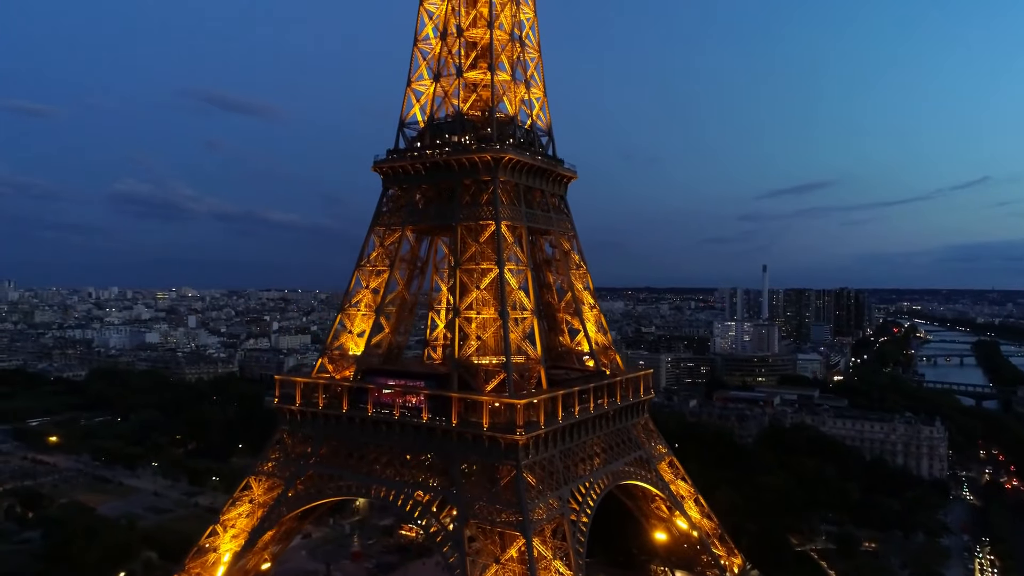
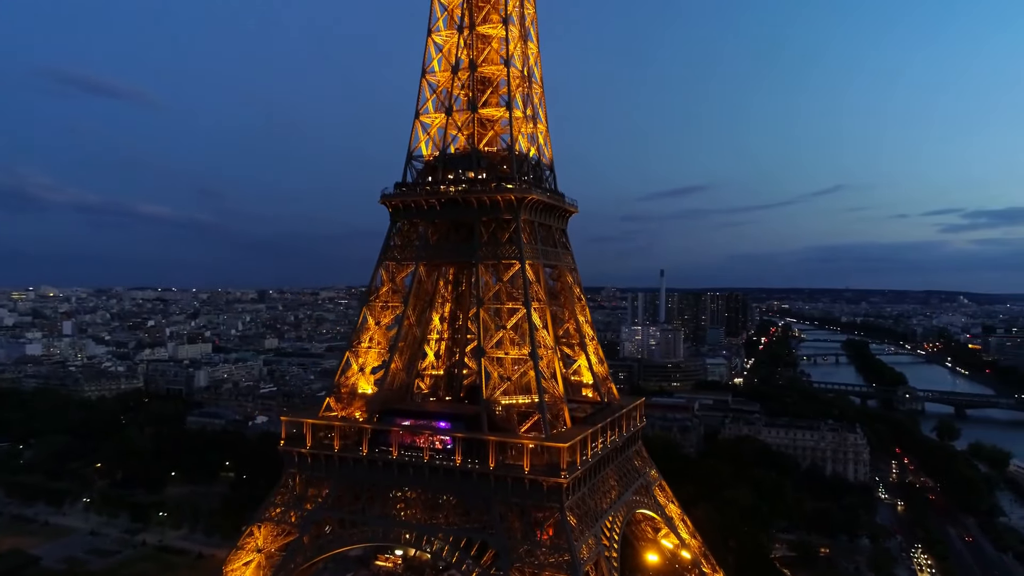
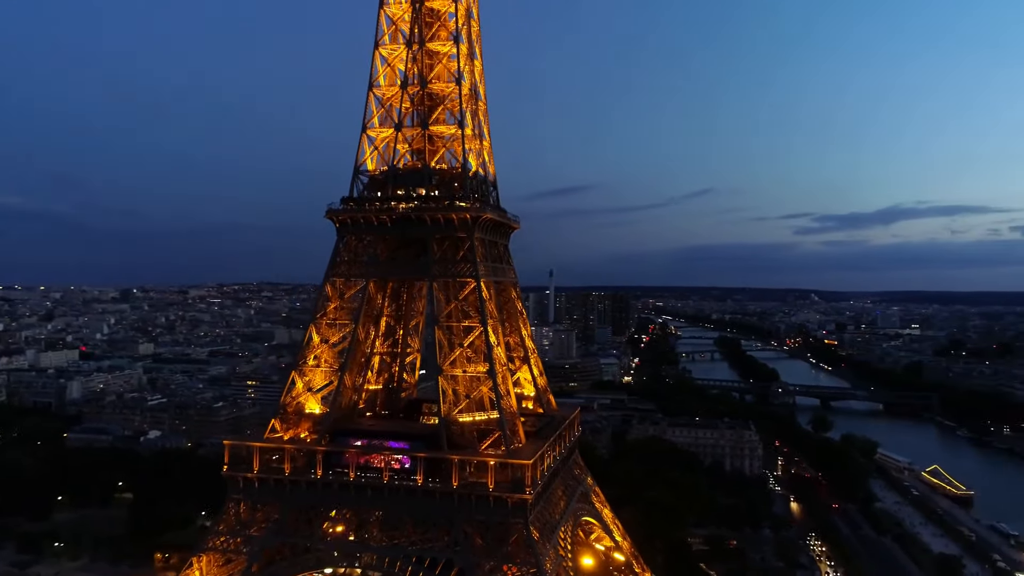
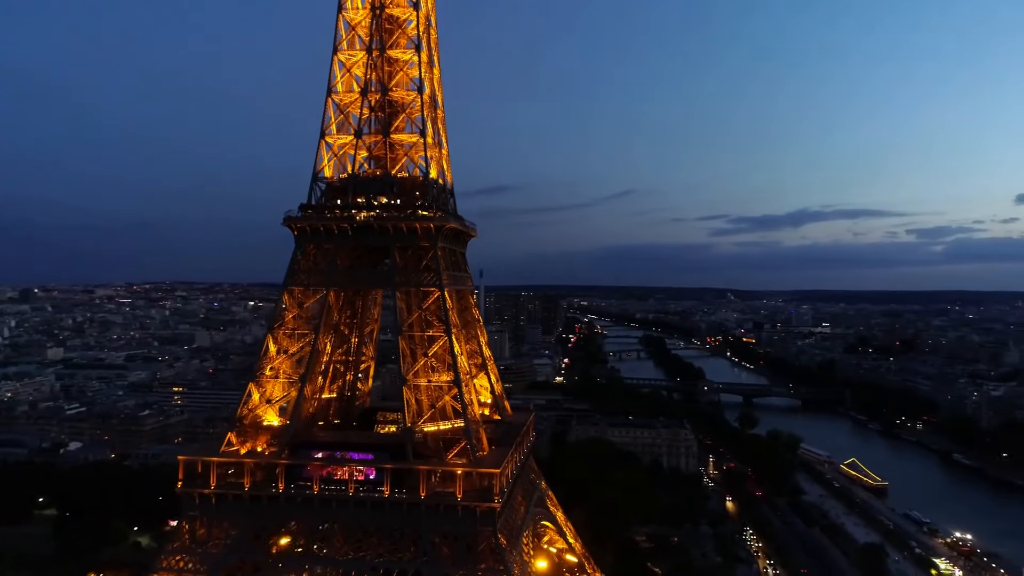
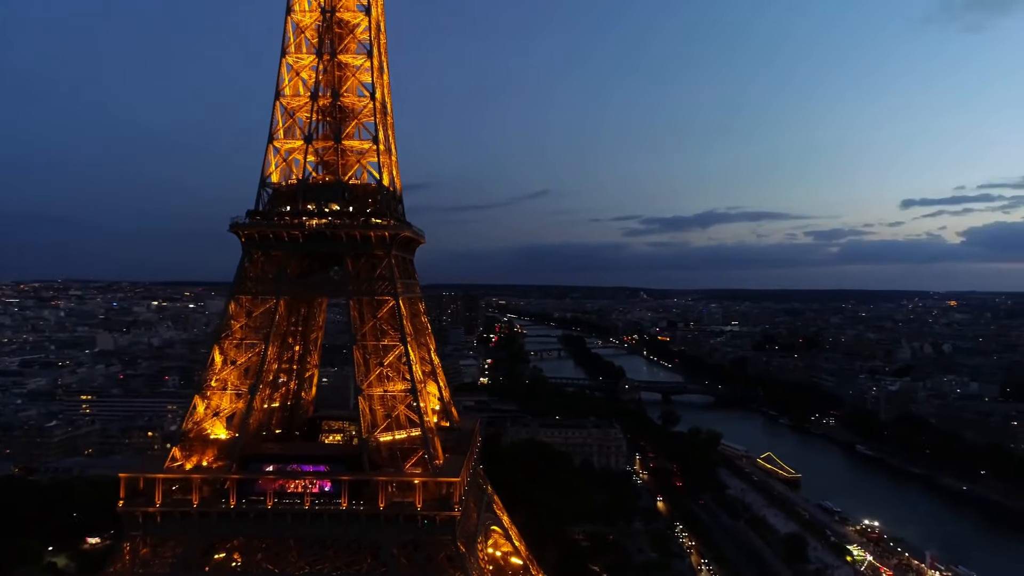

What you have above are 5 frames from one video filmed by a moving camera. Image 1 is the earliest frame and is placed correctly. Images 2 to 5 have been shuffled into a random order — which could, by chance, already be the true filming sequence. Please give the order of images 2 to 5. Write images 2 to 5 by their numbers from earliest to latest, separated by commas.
2, 3, 4, 5
